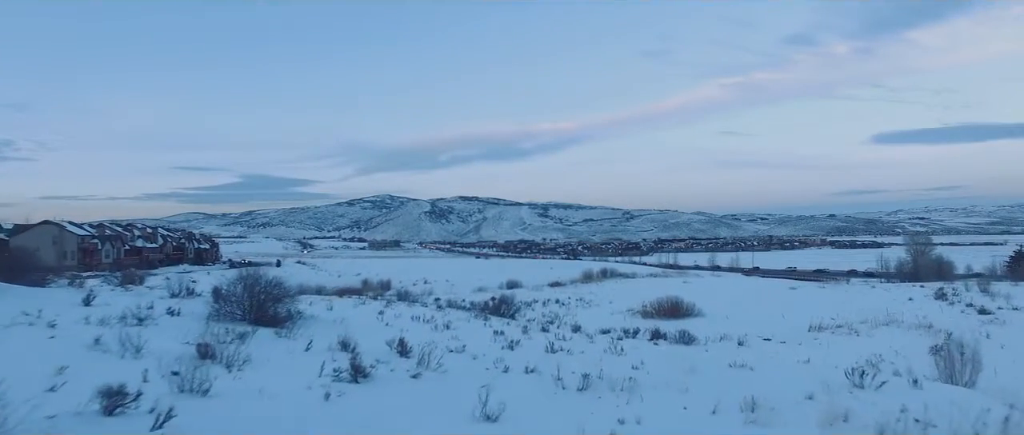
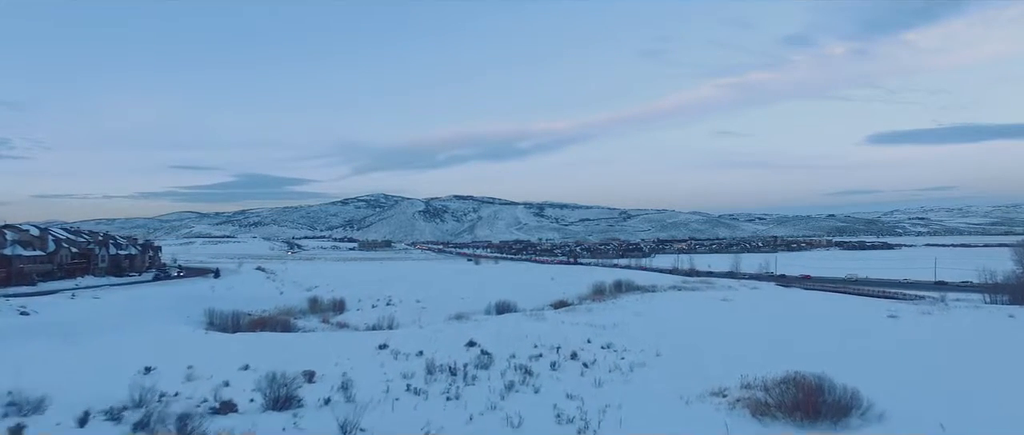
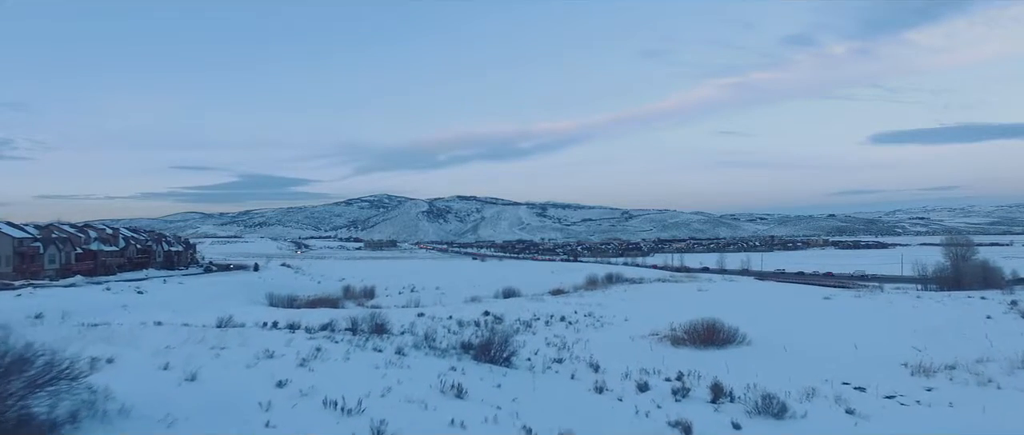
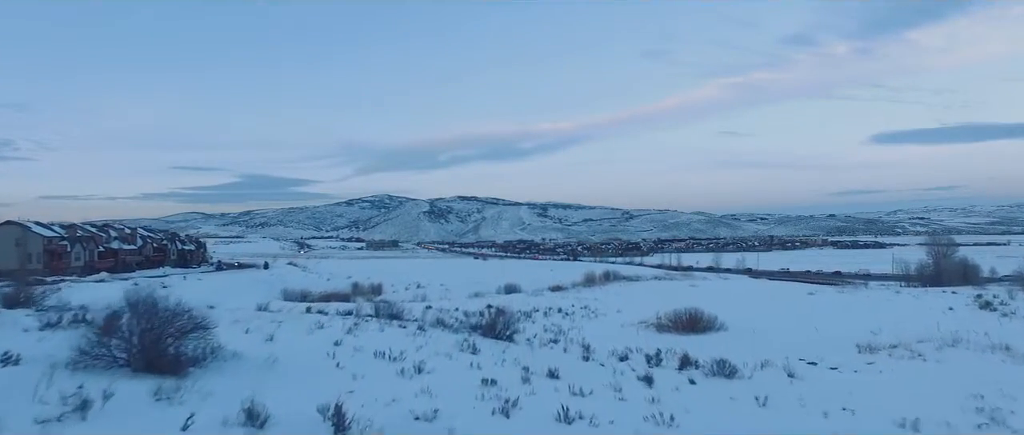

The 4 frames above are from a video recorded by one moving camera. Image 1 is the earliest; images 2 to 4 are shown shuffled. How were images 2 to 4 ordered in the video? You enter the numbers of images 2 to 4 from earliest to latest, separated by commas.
4, 3, 2
